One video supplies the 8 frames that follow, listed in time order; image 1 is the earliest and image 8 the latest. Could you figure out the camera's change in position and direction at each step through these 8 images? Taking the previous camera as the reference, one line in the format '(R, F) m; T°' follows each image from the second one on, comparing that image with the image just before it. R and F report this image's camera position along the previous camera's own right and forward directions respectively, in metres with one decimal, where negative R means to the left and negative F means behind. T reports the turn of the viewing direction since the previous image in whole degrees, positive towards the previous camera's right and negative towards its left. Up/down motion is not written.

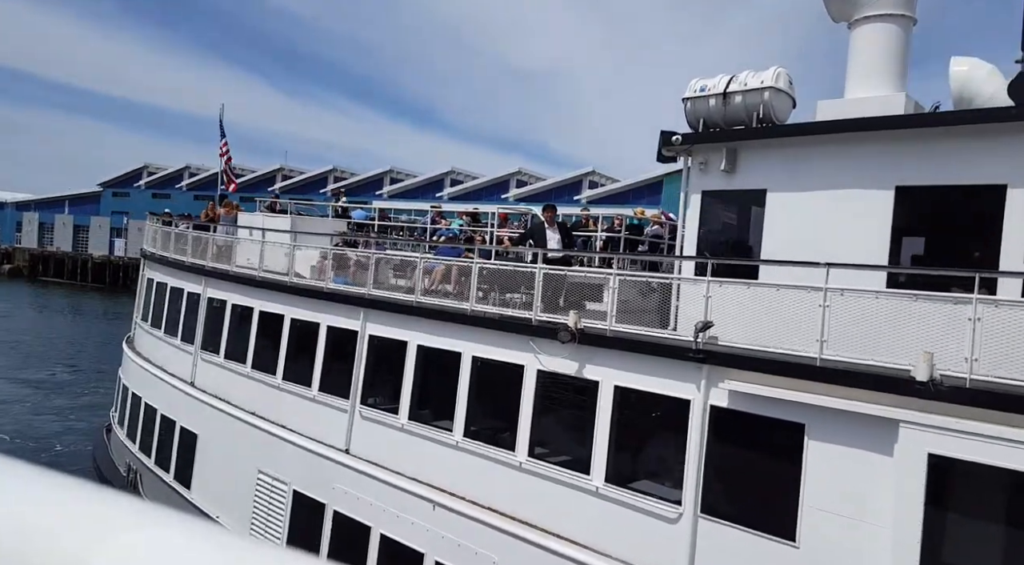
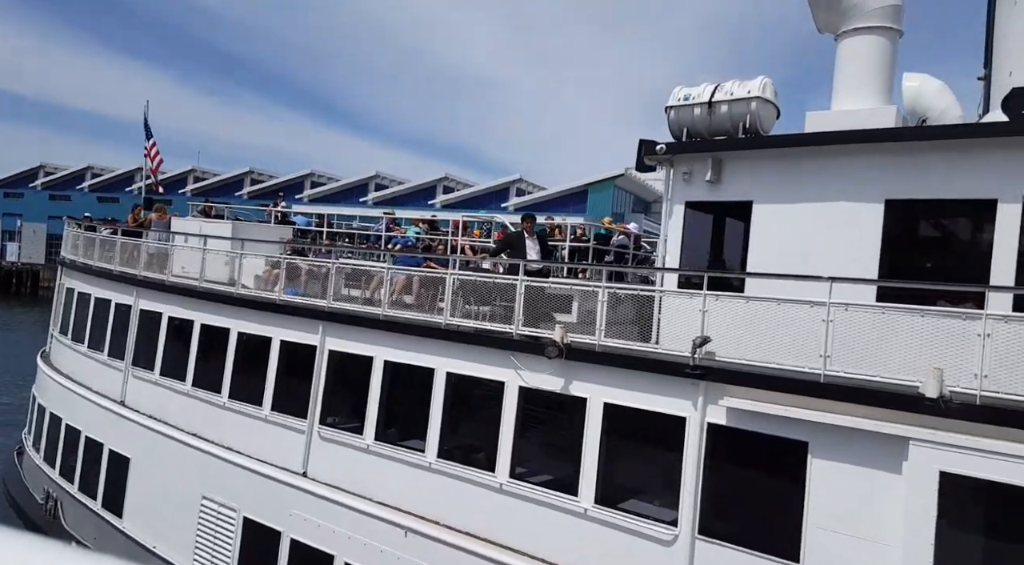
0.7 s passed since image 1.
(-0.5, +0.4) m; +6°
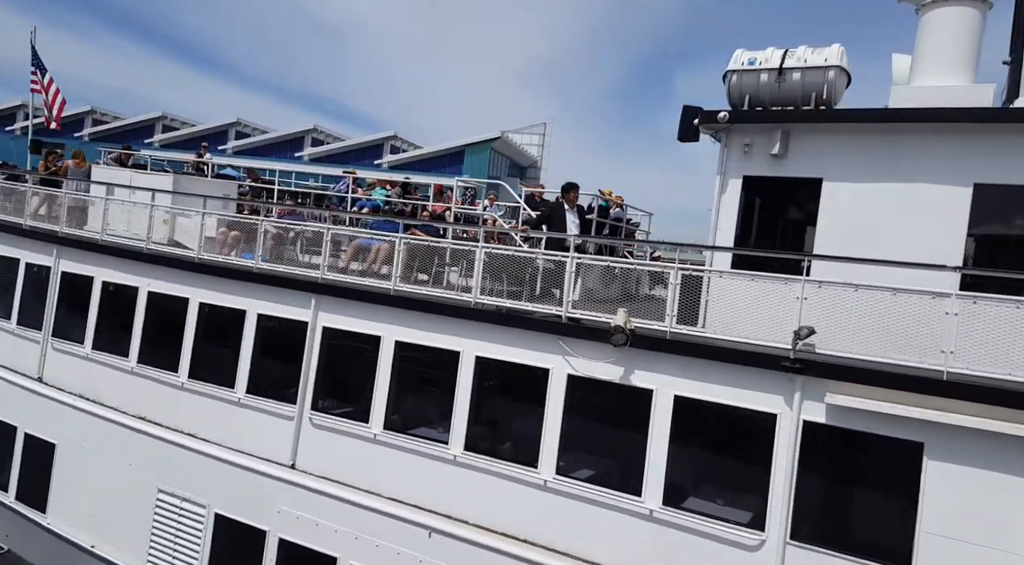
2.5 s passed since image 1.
(-1.4, +0.9) m; +8°
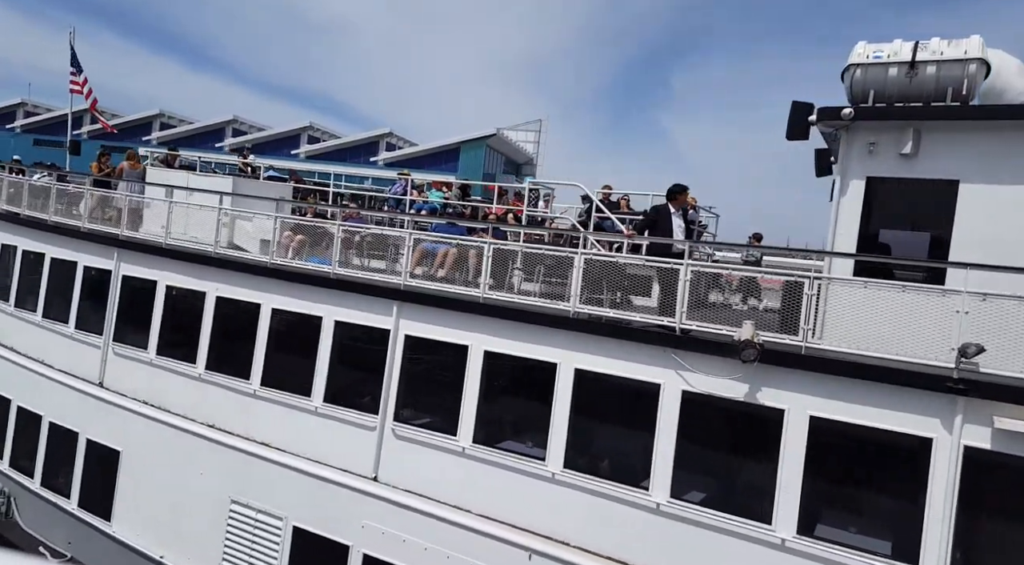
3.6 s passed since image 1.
(-0.8, +0.4) m; -1°
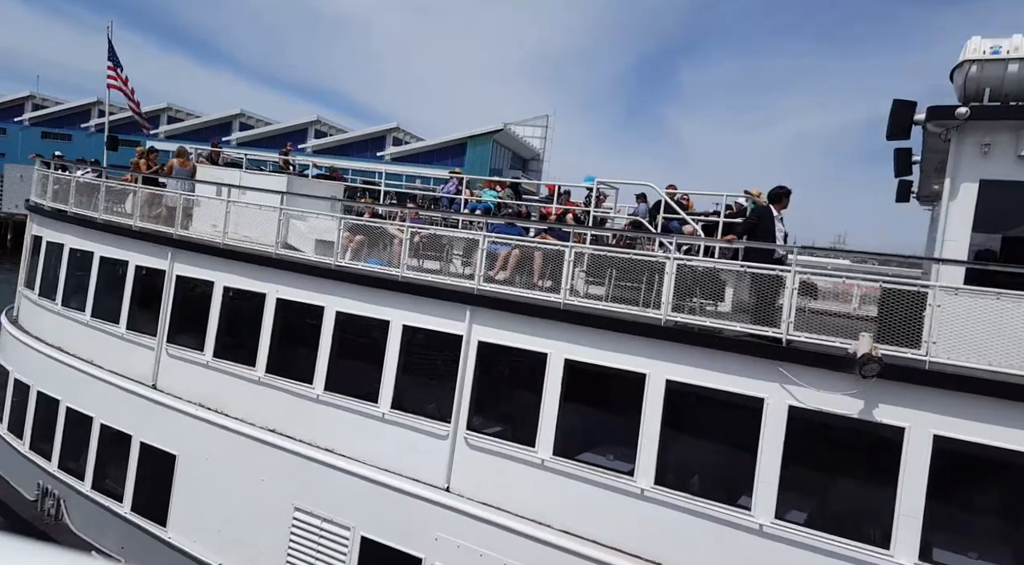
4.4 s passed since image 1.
(-0.7, +0.3) m; -1°
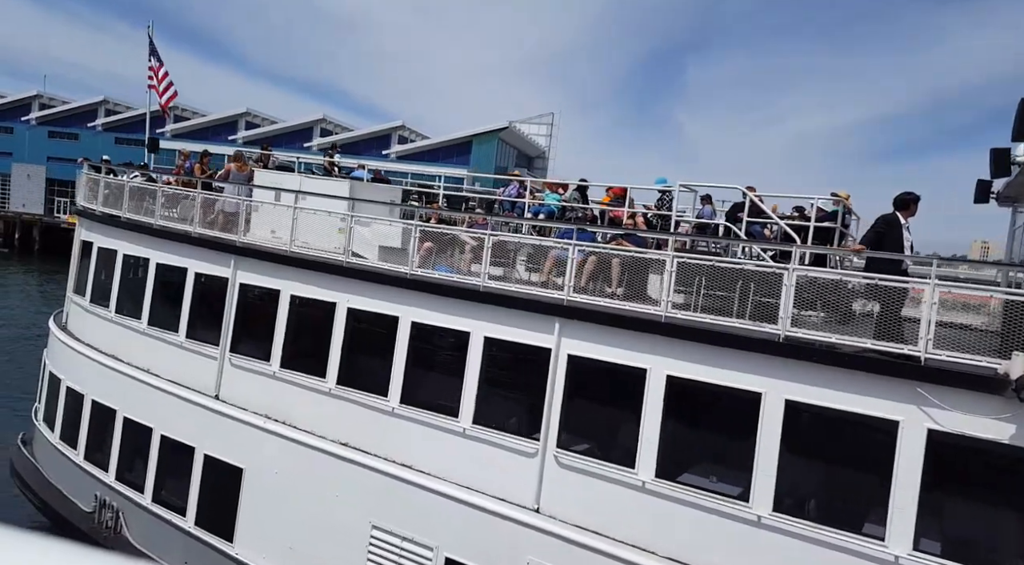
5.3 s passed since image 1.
(-0.8, +0.3) m; -1°
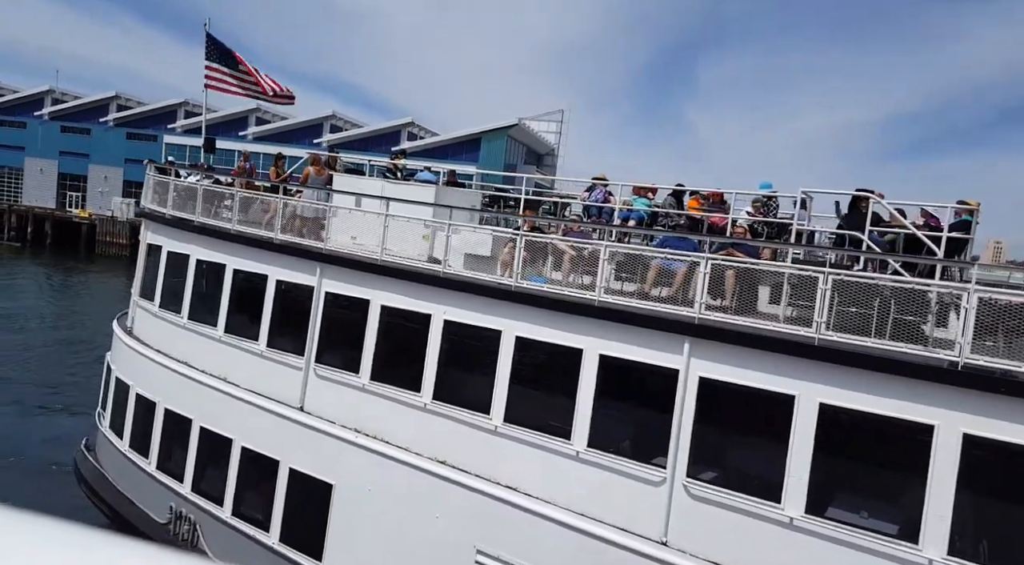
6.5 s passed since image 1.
(-1.0, +0.4) m; -2°
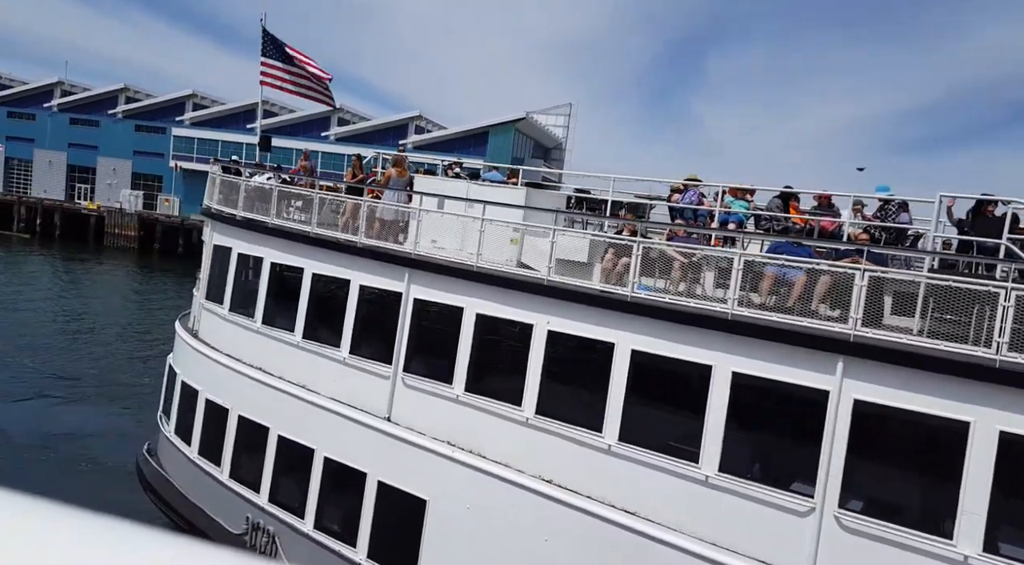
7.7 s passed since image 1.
(-1.0, +0.4) m; -2°
